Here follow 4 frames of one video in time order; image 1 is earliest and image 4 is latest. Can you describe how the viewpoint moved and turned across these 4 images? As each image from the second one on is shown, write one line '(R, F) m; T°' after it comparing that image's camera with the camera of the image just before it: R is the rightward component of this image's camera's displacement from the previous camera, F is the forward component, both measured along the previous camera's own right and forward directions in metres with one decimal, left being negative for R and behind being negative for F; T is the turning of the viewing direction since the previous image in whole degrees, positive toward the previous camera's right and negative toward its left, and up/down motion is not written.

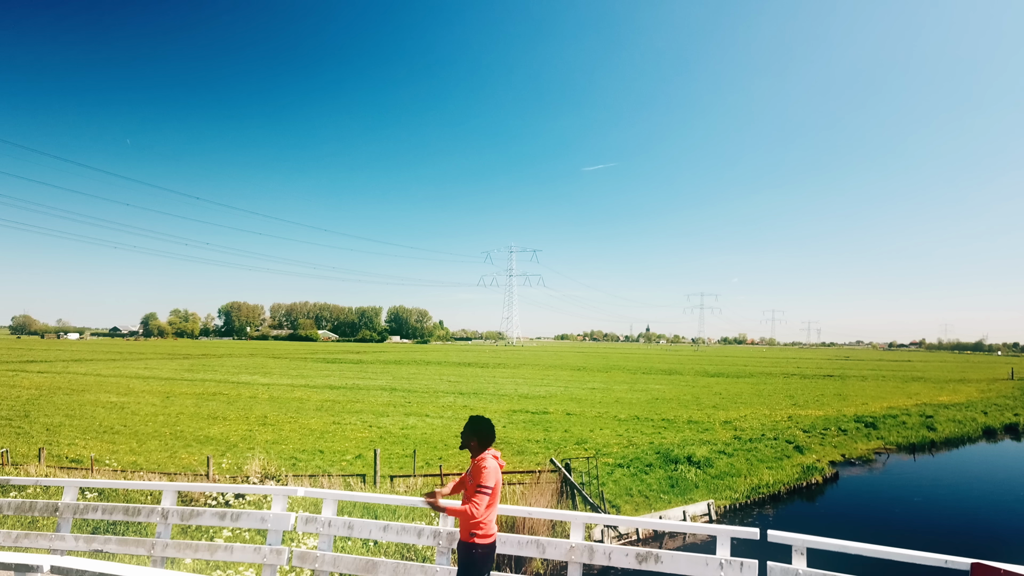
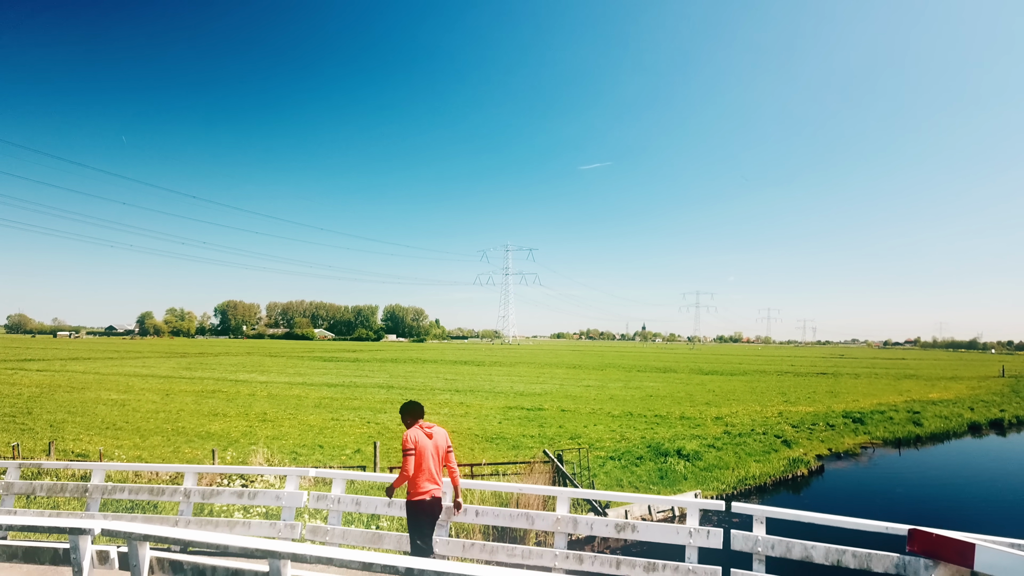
(+0.1, -0.7) m; 0°
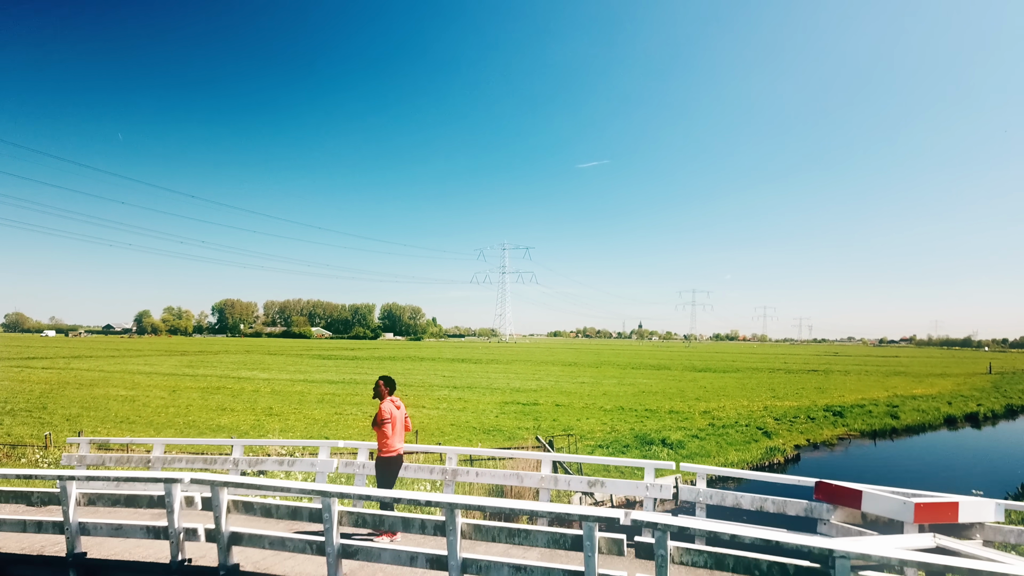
(+0.1, -1.6) m; 0°
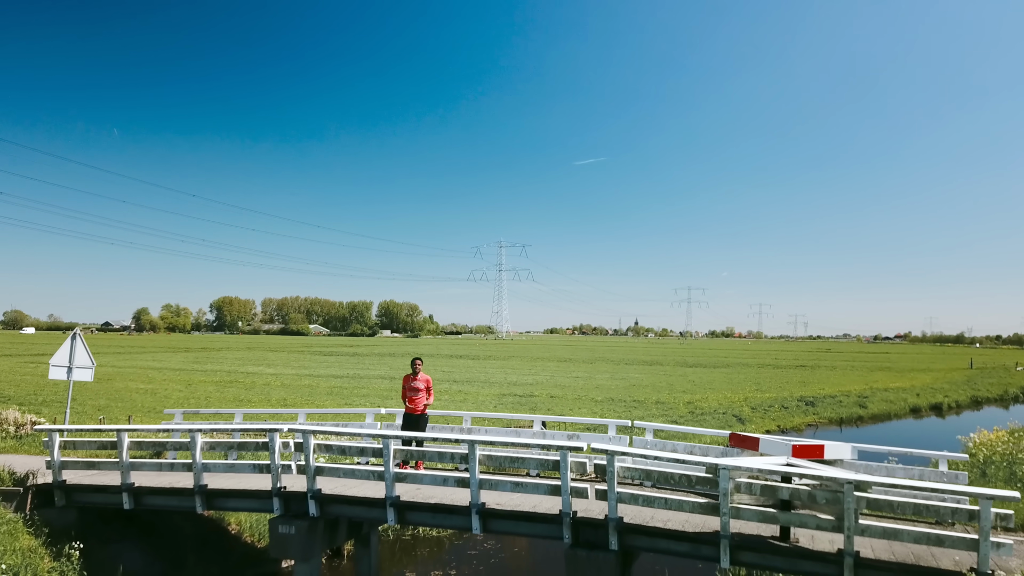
(-0.1, -3.0) m; 0°
